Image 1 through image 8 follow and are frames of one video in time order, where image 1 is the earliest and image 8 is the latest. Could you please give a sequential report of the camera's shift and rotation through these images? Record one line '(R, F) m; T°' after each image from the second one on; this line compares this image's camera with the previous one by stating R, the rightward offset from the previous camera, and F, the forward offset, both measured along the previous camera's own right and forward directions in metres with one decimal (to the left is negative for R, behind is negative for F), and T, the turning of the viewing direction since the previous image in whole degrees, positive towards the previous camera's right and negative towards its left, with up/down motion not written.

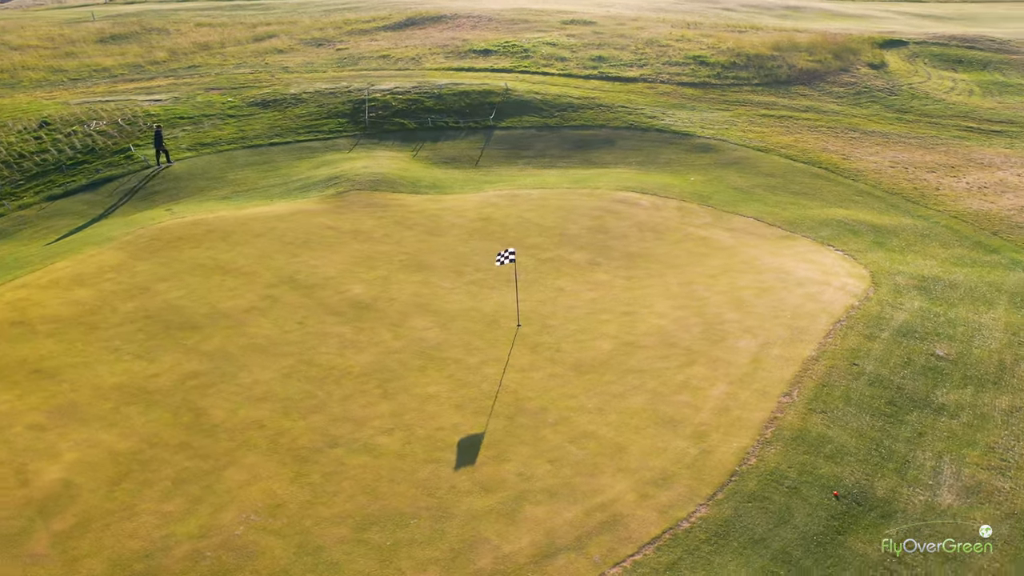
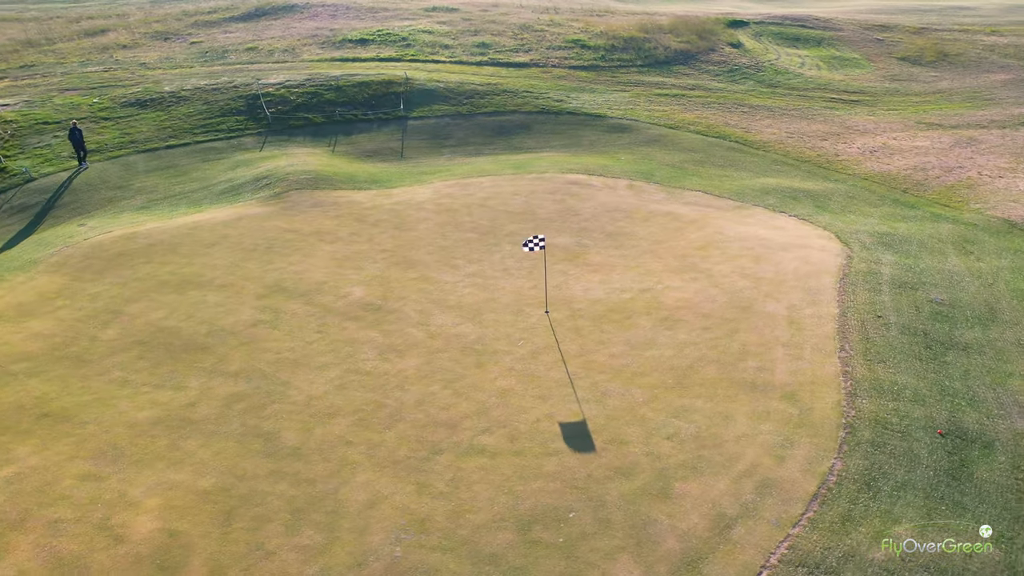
(-5.2, +0.8) m; +13°
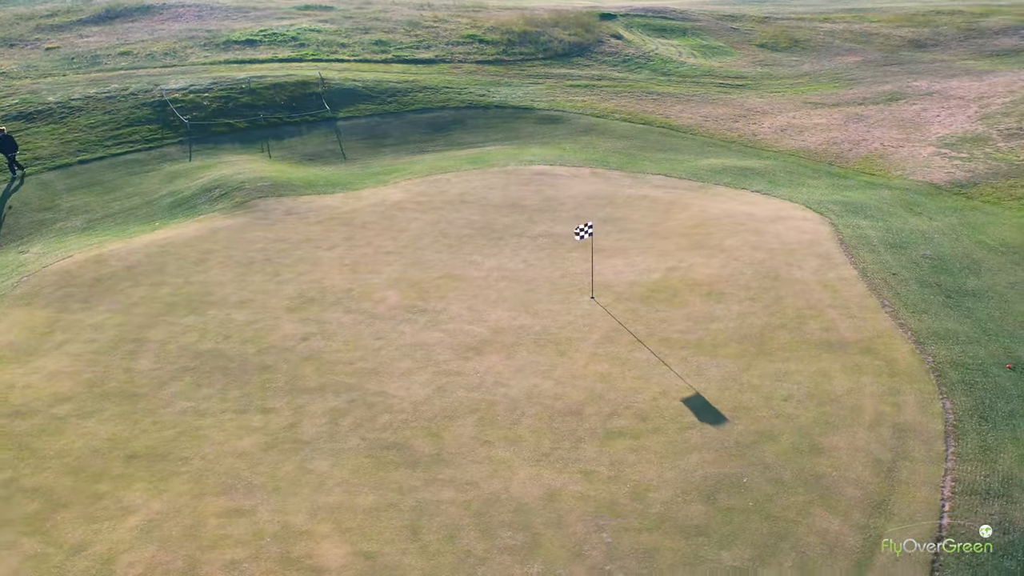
(-5.5, +0.5) m; +12°
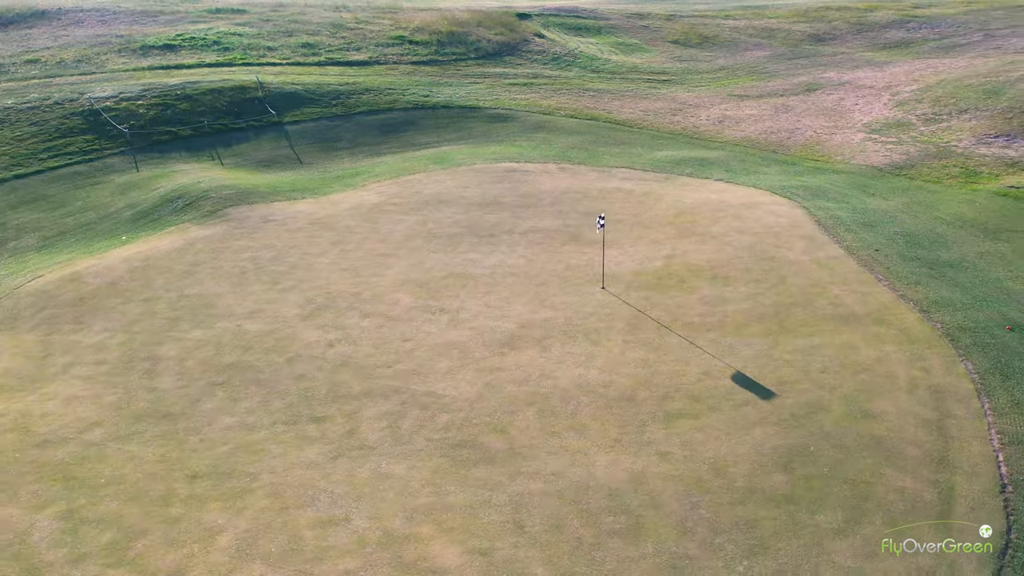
(-3.1, +0.1) m; +7°
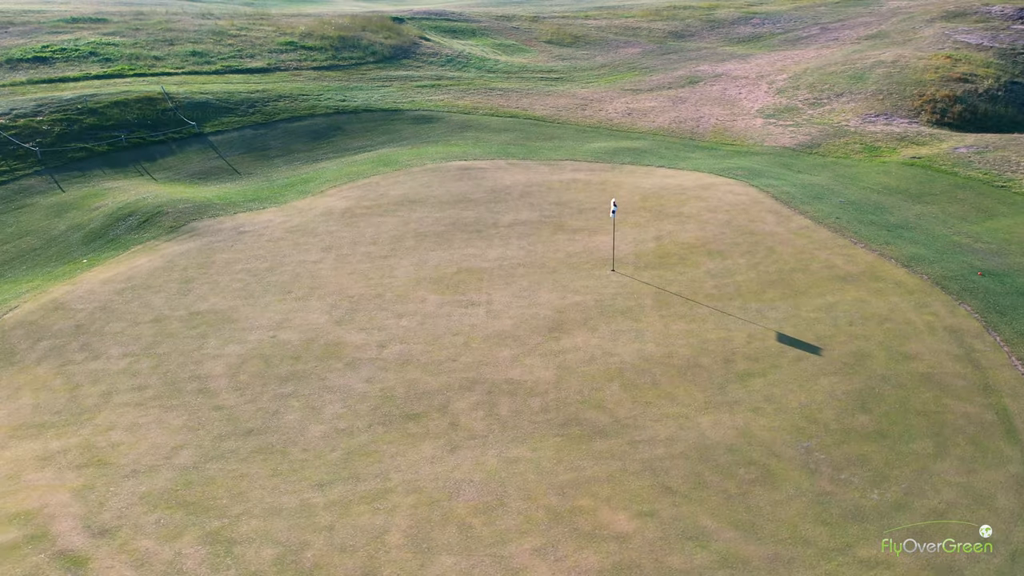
(-4.8, 0.0) m; +11°
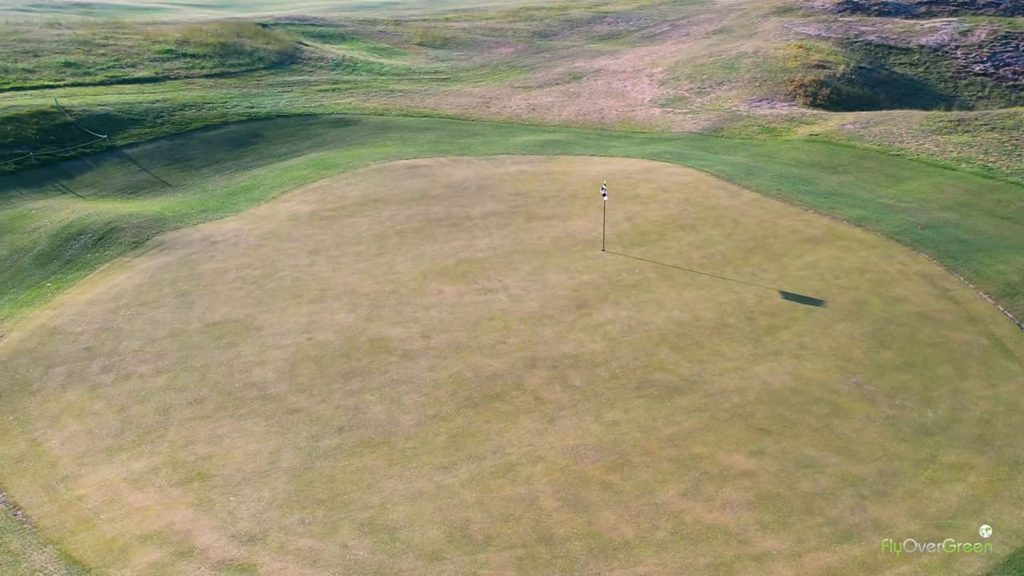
(-4.7, -0.2) m; +11°
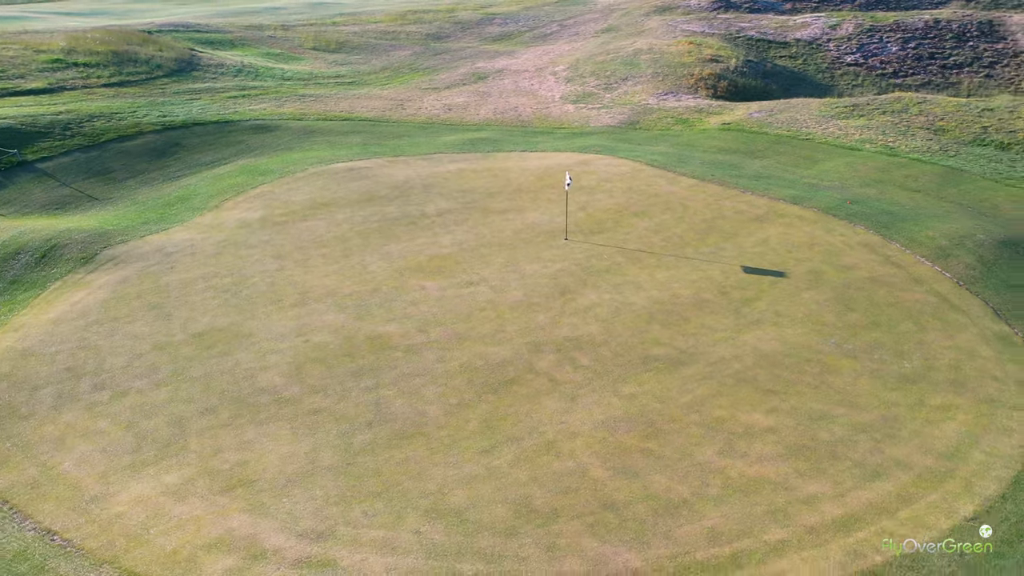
(-2.7, -0.3) m; +8°
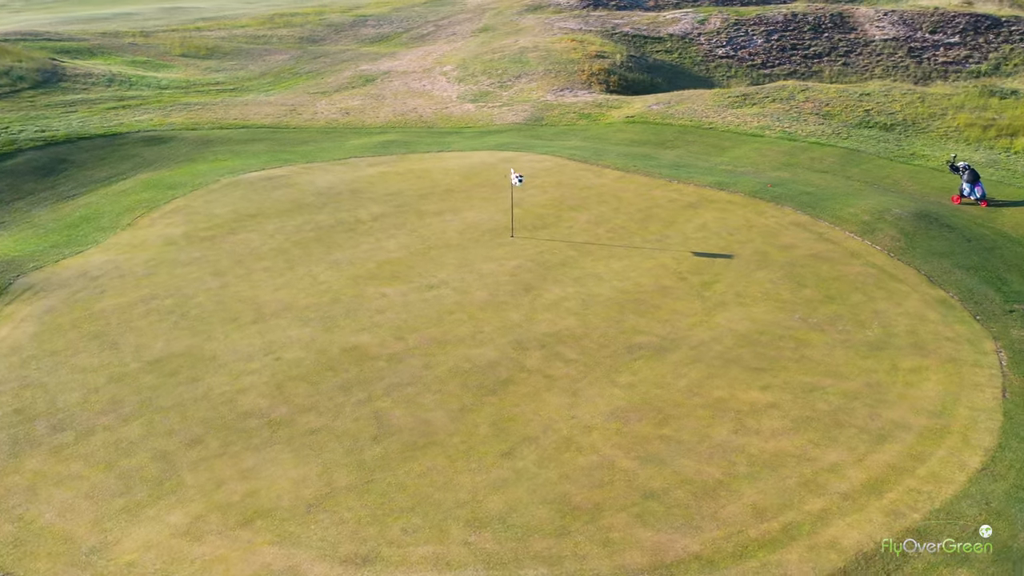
(-2.4, +0.4) m; +9°
